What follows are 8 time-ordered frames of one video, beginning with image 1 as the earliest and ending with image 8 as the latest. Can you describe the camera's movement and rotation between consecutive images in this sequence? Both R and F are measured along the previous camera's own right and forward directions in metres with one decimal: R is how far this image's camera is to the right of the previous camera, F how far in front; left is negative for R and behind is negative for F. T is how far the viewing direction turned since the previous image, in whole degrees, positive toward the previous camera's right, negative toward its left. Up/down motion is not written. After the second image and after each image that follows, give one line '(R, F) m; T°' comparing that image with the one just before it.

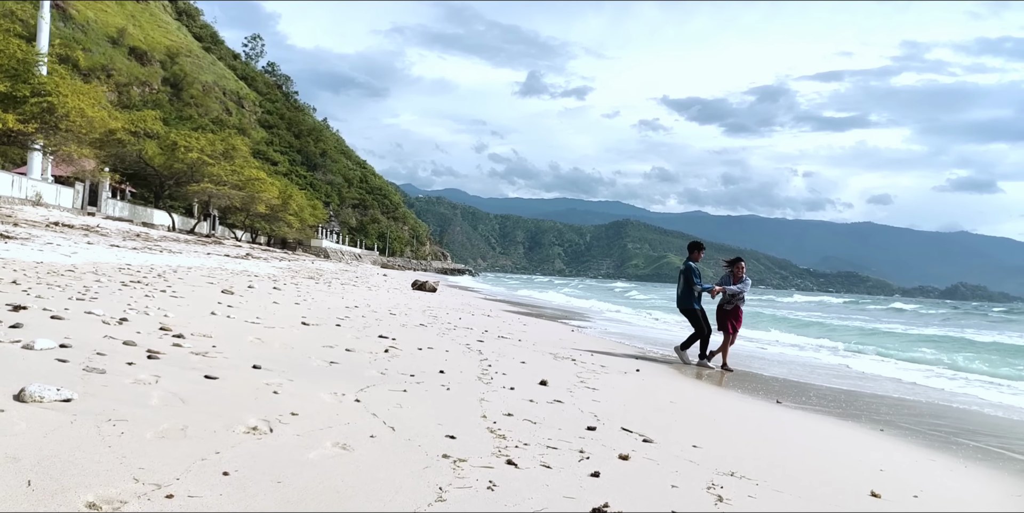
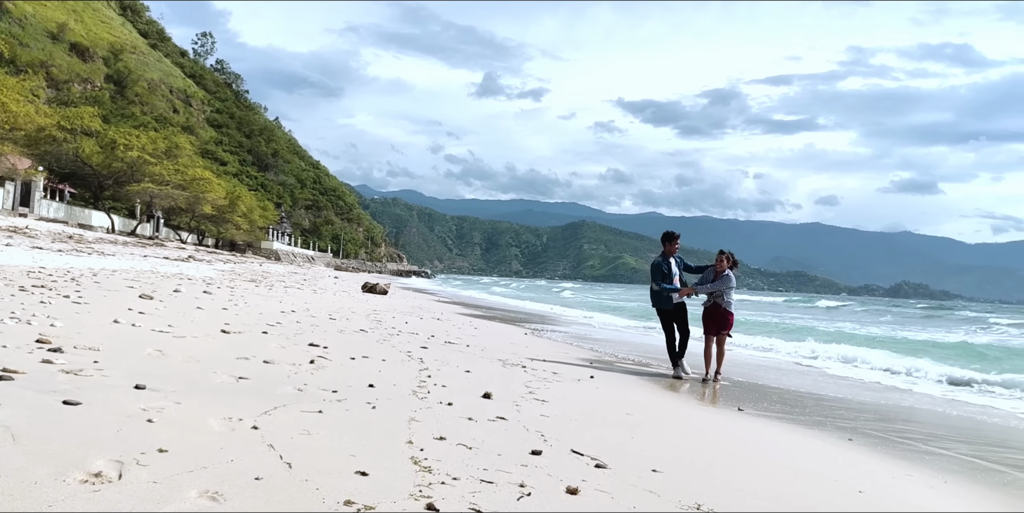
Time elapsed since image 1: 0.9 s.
(+0.1, +0.5) m; +3°
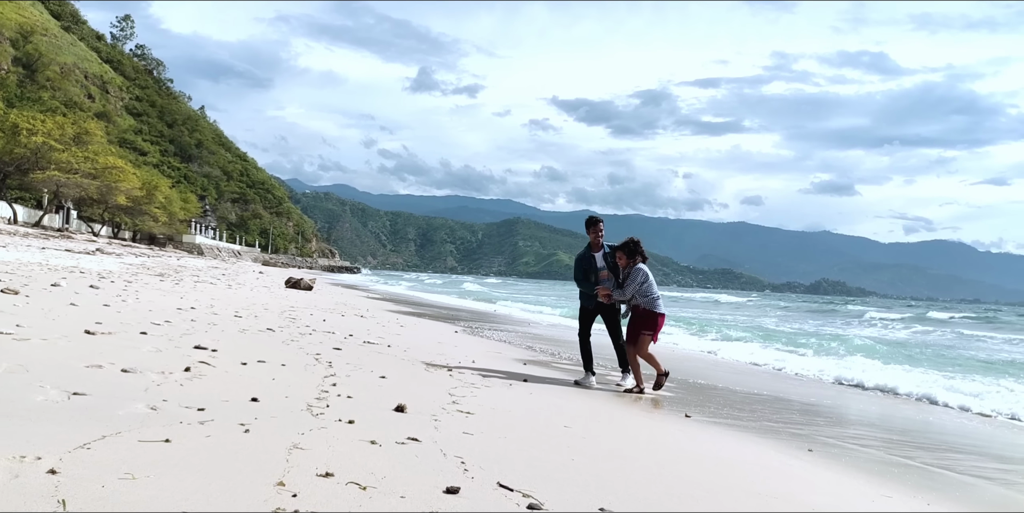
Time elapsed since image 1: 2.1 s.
(+0.1, +0.8) m; +5°
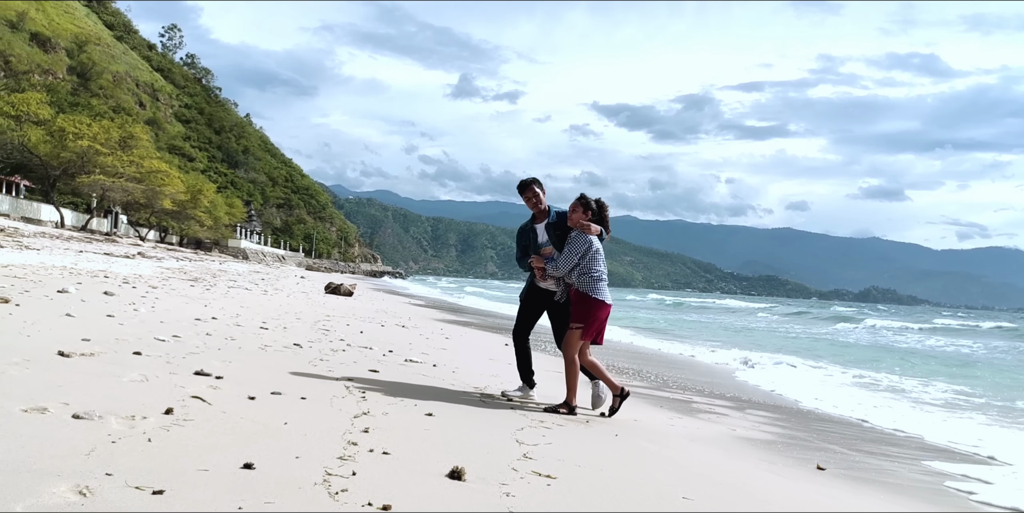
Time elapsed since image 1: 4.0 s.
(-0.3, +1.2) m; -3°
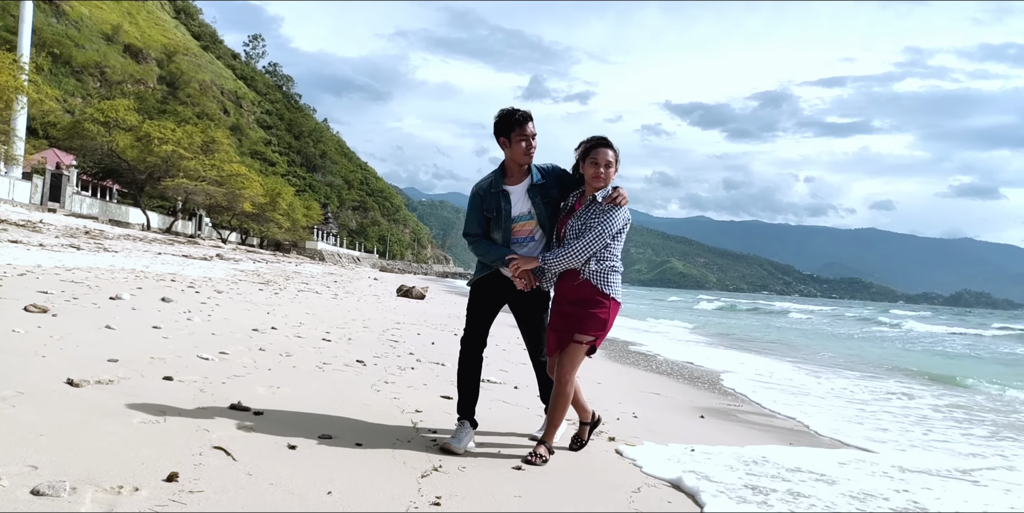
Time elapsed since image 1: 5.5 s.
(-0.2, +1.0) m; -6°
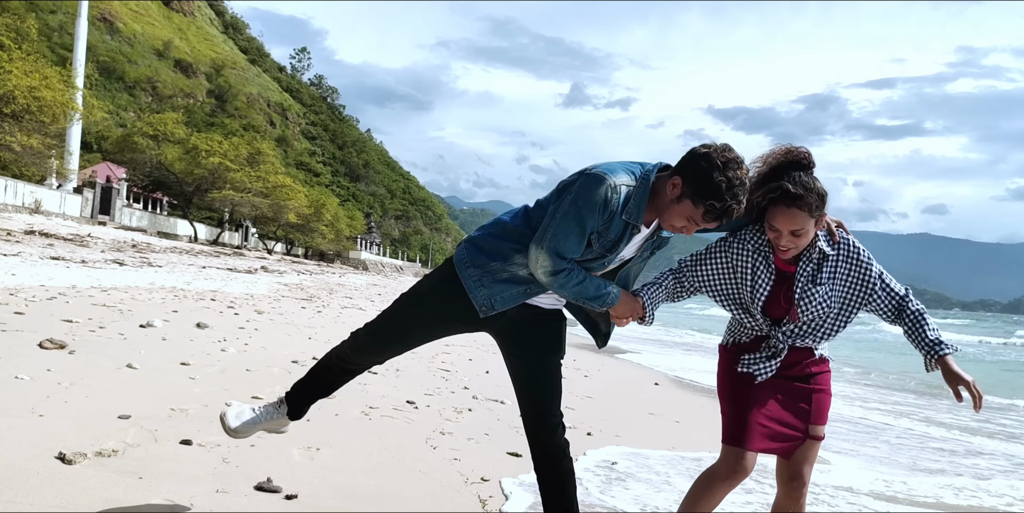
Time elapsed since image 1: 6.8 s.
(-0.2, +0.7) m; -3°
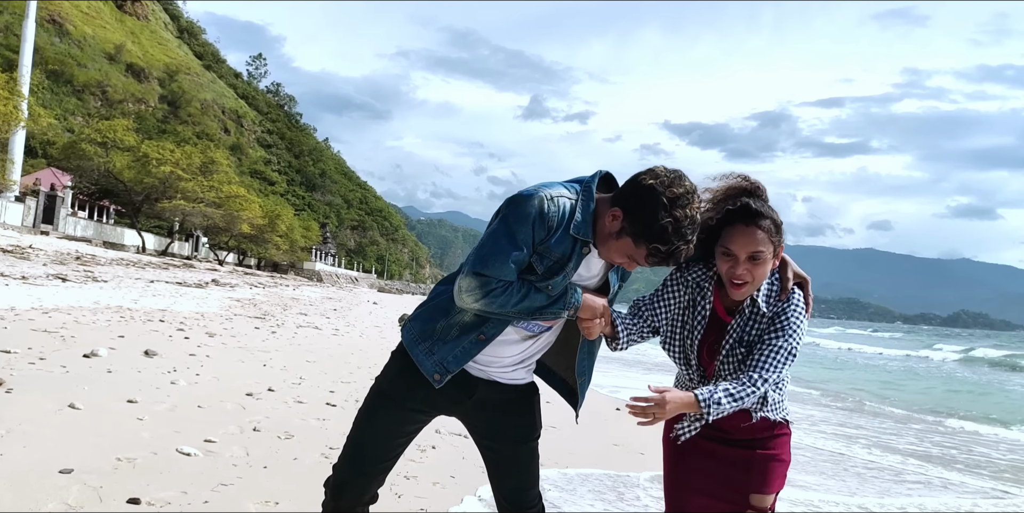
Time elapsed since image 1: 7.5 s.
(-0.1, +0.1) m; +3°
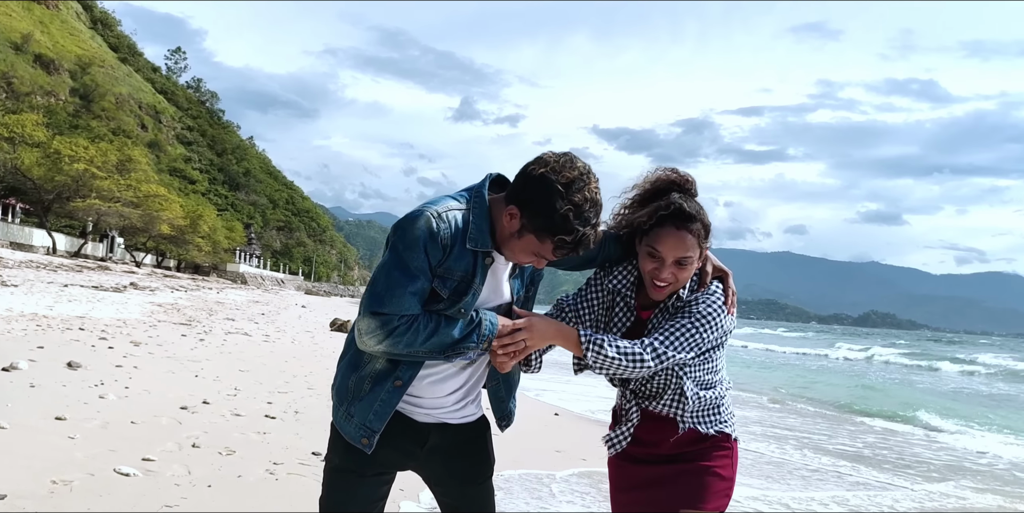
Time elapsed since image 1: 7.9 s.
(-0.1, 0.0) m; +5°
